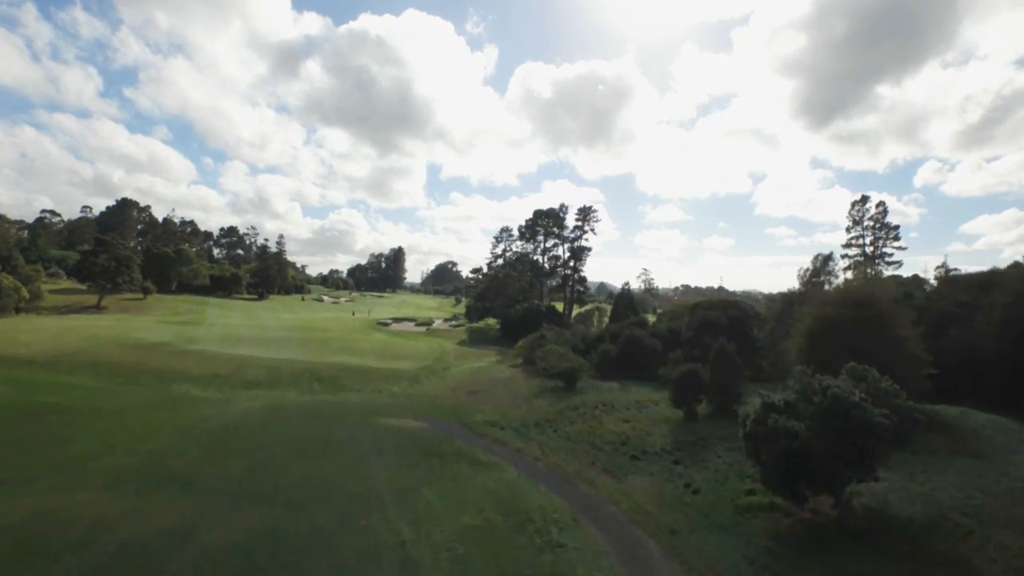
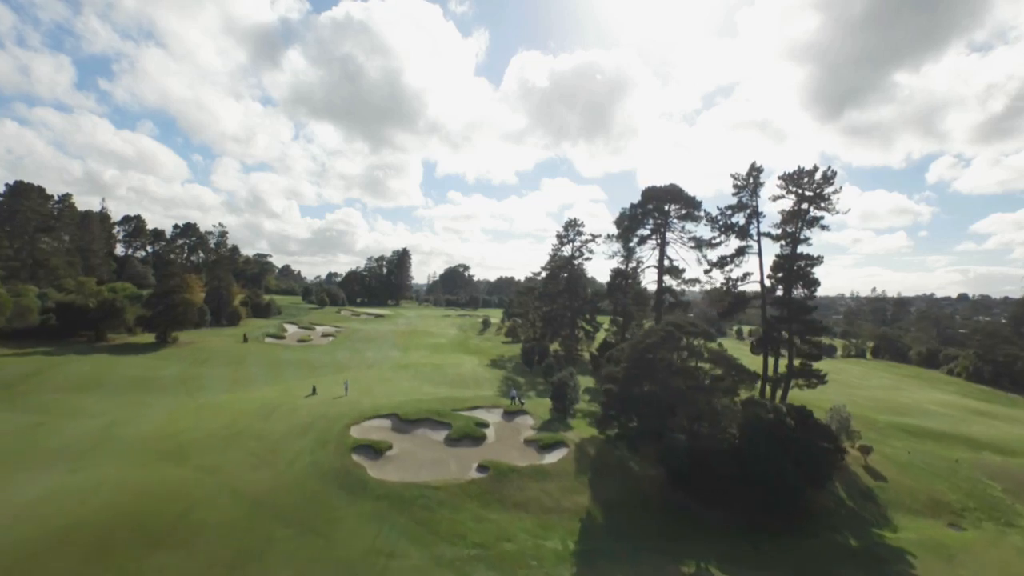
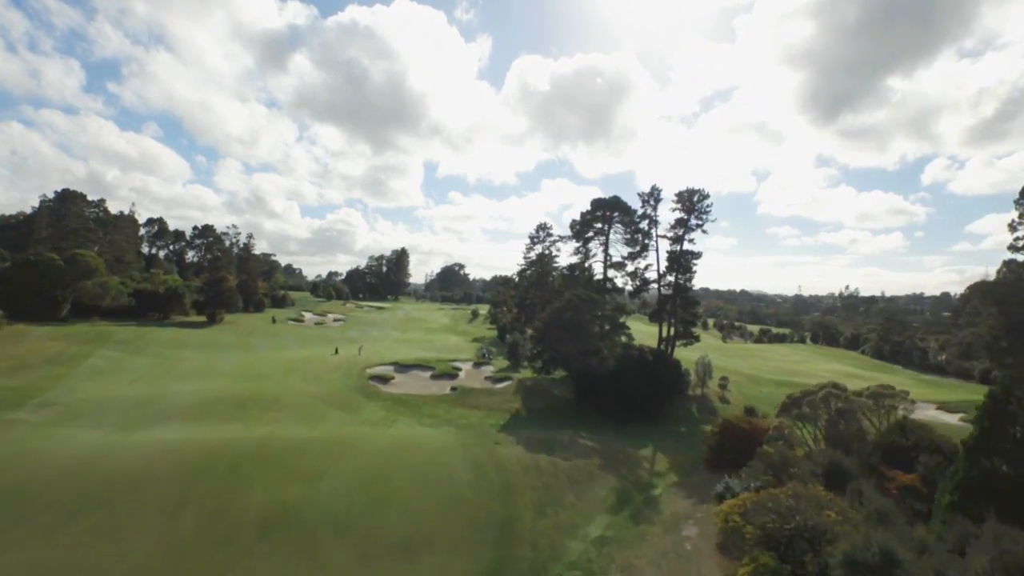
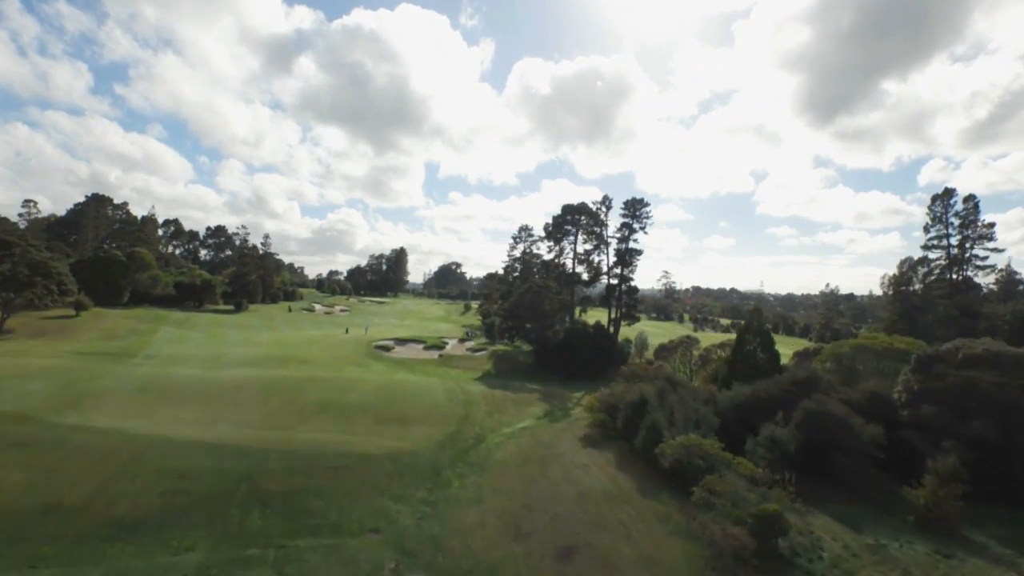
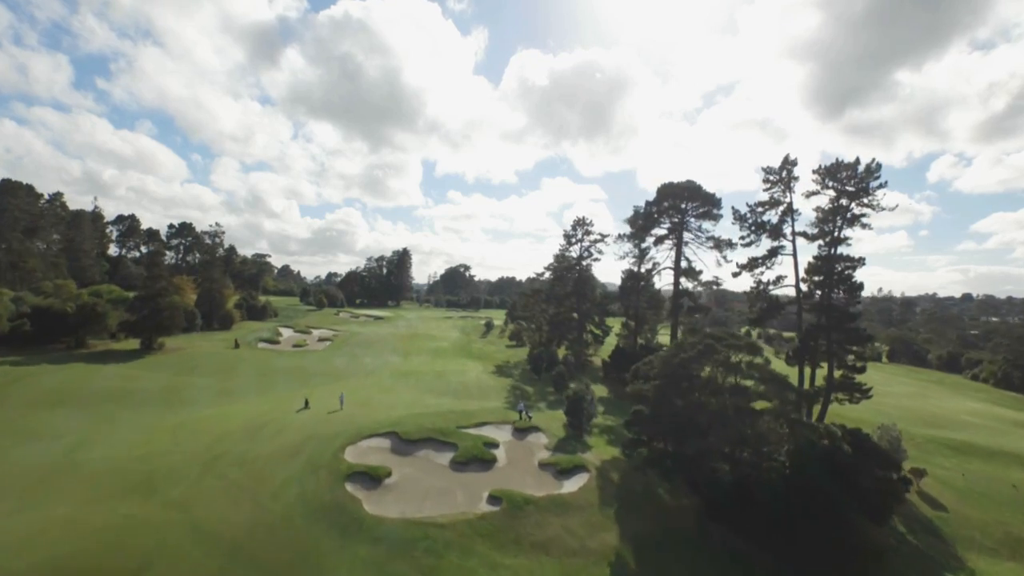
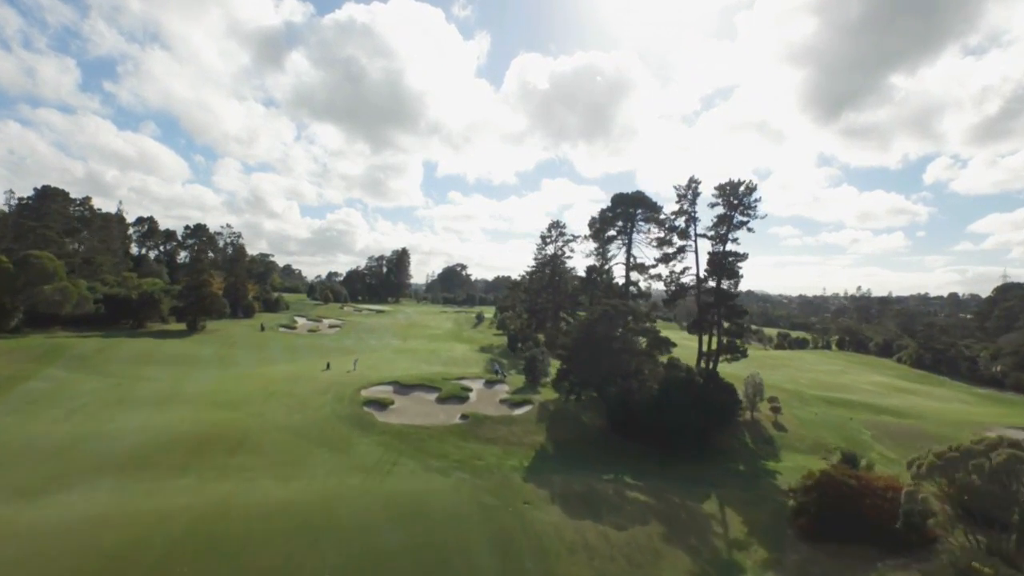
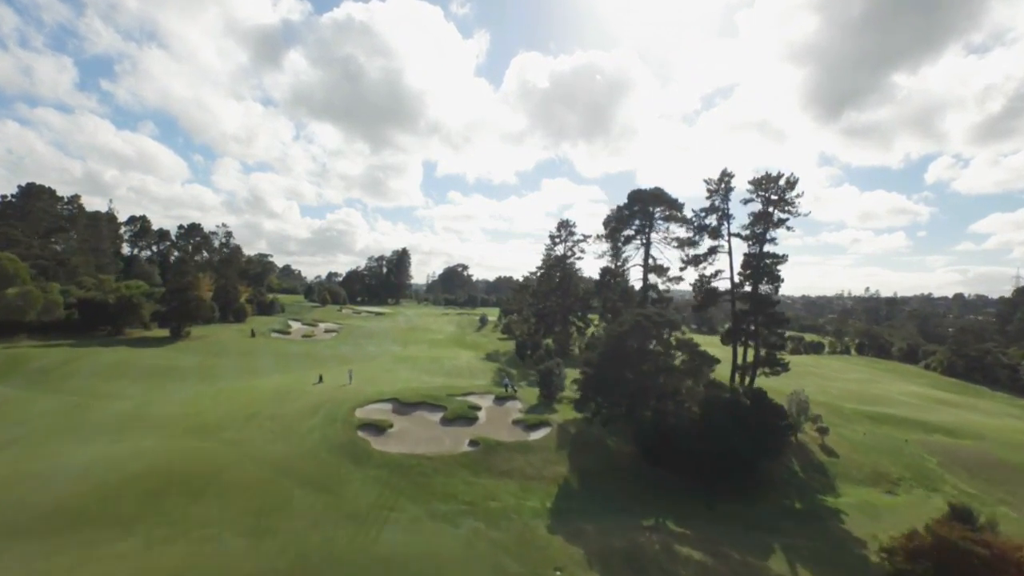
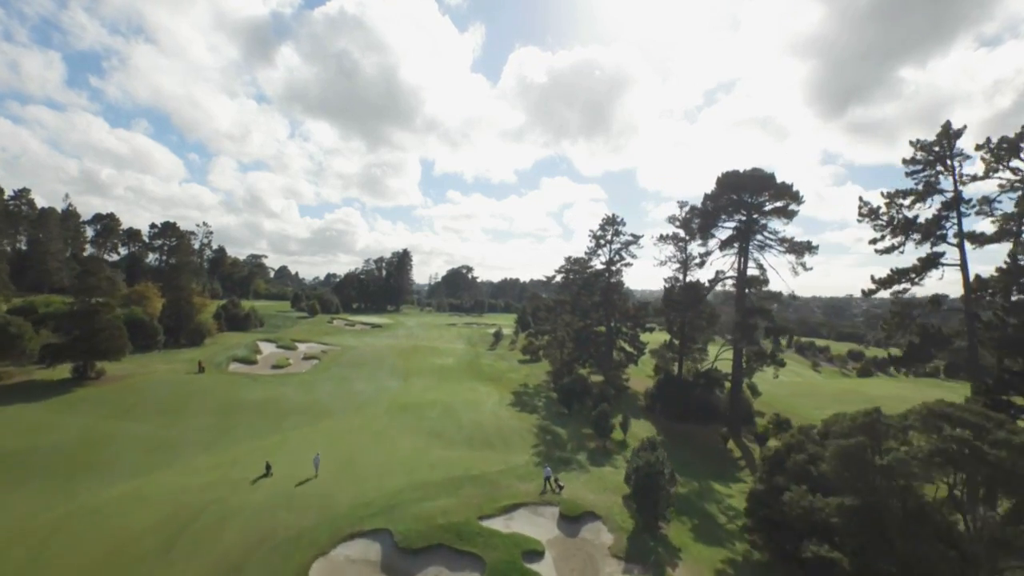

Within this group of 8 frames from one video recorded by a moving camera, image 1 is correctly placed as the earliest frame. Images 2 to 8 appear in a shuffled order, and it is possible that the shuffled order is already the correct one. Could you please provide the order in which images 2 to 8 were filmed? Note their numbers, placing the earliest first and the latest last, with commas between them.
4, 3, 6, 7, 2, 5, 8
